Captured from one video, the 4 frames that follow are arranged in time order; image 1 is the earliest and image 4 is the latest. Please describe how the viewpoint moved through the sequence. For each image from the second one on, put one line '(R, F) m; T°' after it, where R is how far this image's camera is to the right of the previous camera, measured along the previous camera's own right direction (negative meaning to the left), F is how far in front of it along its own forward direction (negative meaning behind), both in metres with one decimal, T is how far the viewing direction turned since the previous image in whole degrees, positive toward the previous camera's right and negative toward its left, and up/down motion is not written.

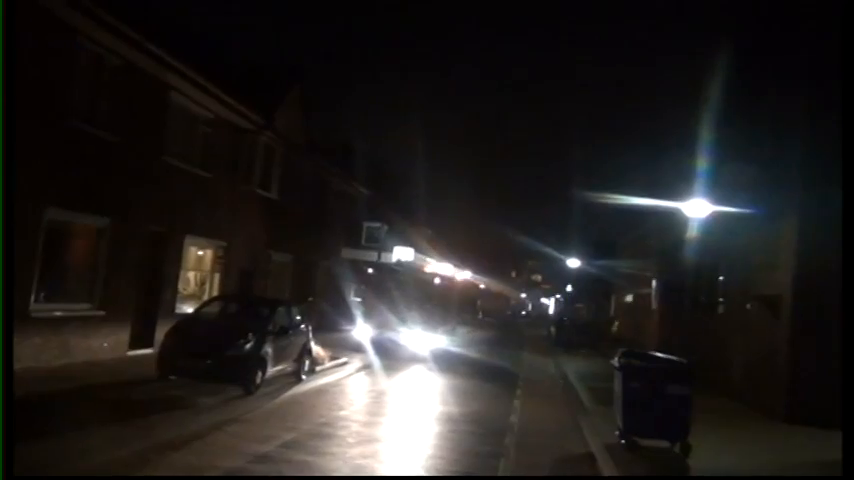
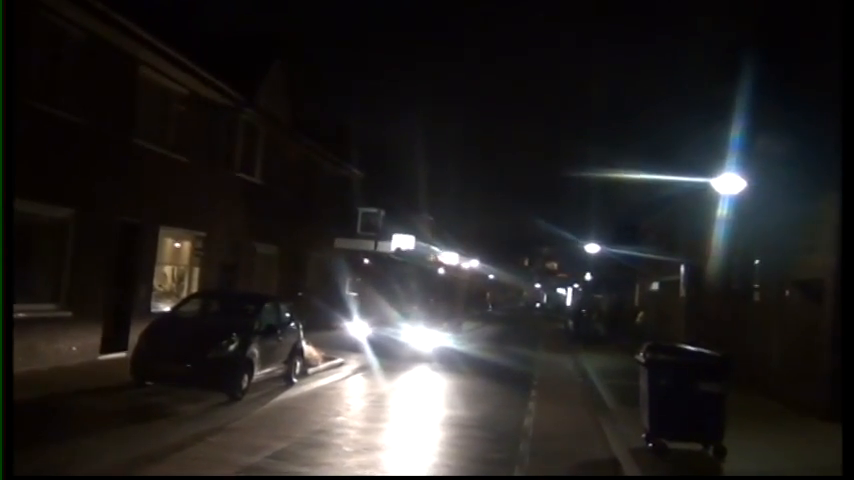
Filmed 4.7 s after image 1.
(-0.1, +1.8) m; 0°
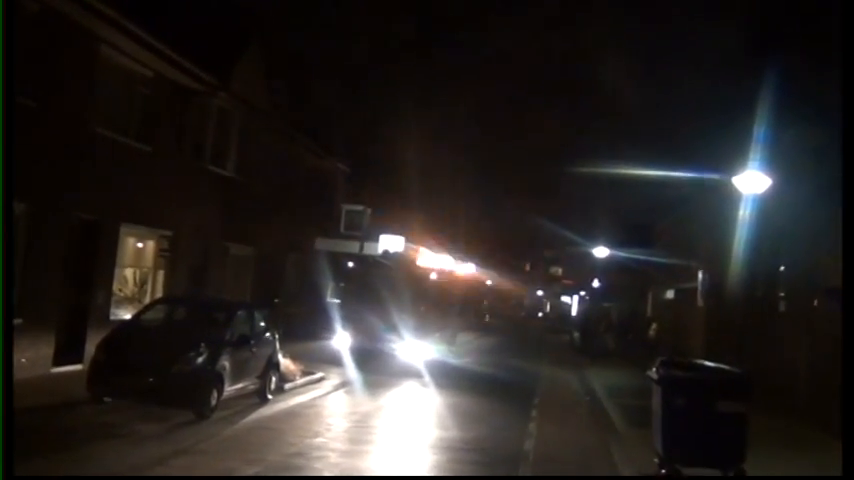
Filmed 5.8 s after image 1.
(-0.1, +1.6) m; +1°
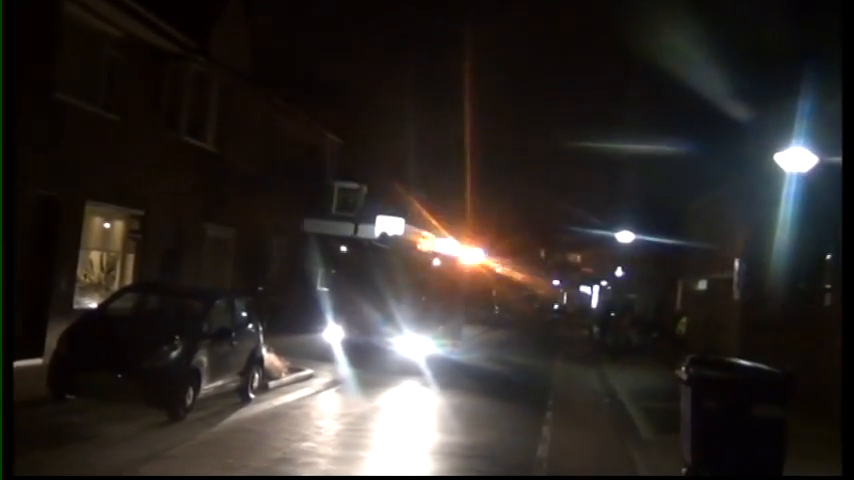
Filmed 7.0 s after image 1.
(-0.1, +1.6) m; 0°
